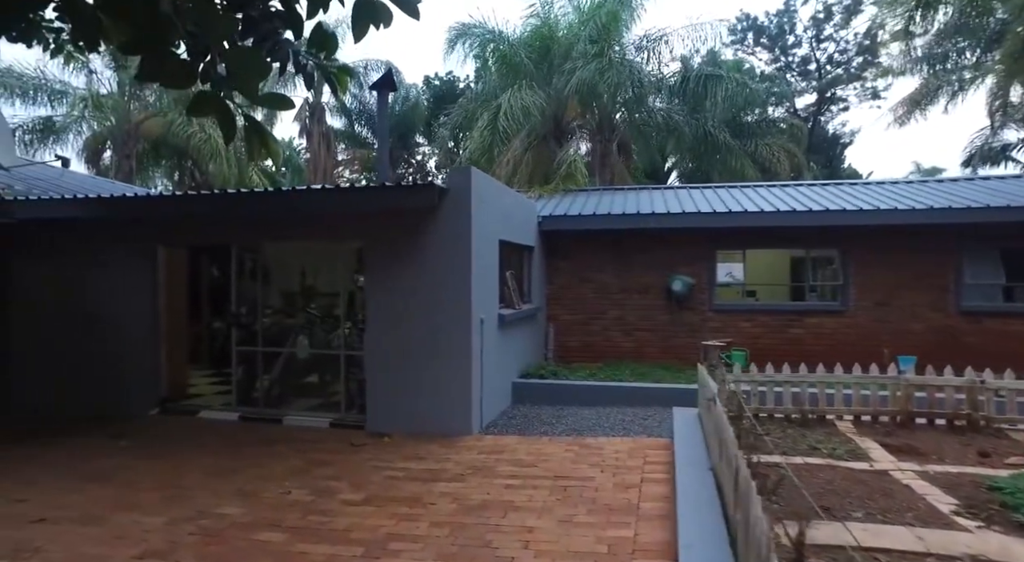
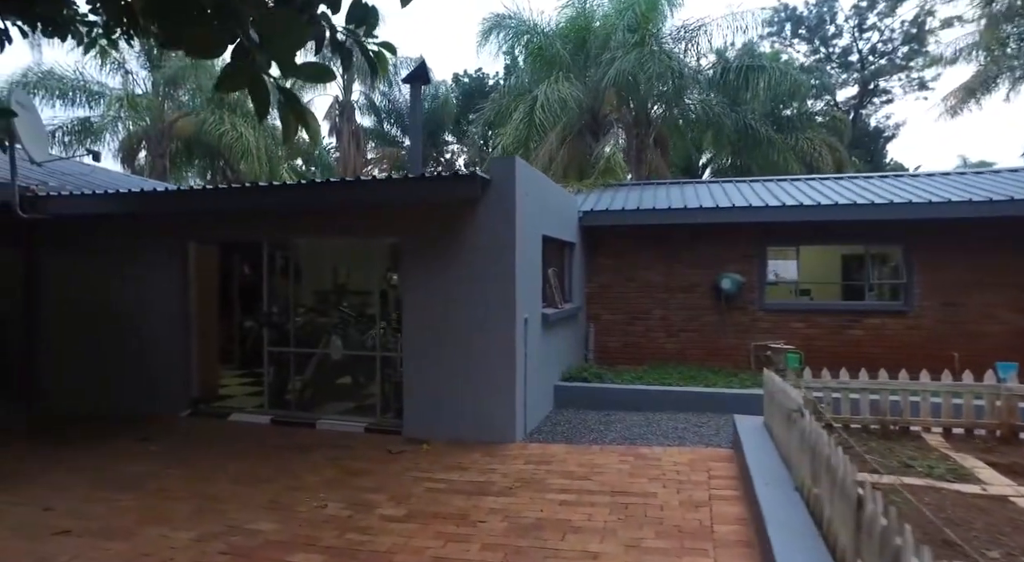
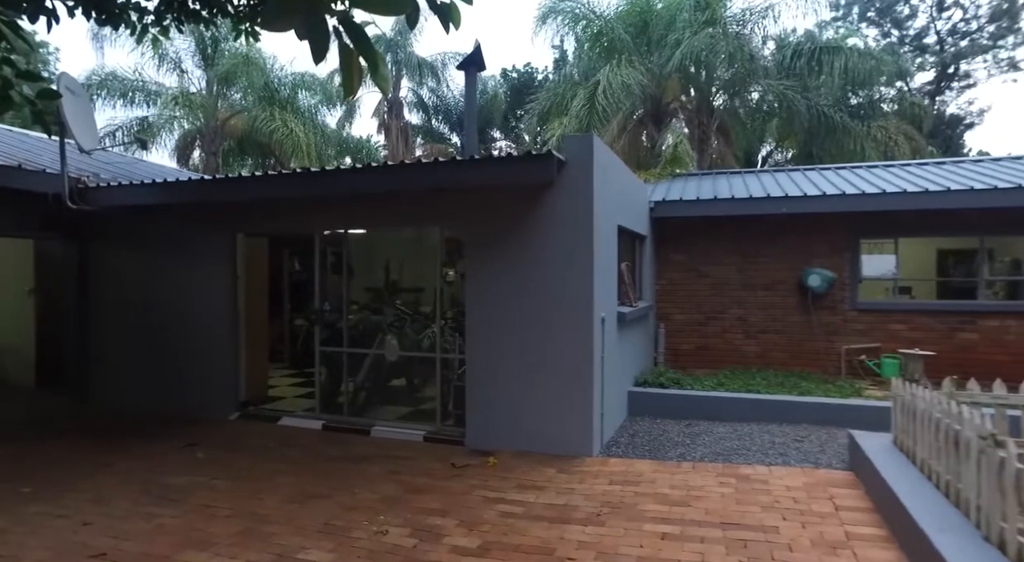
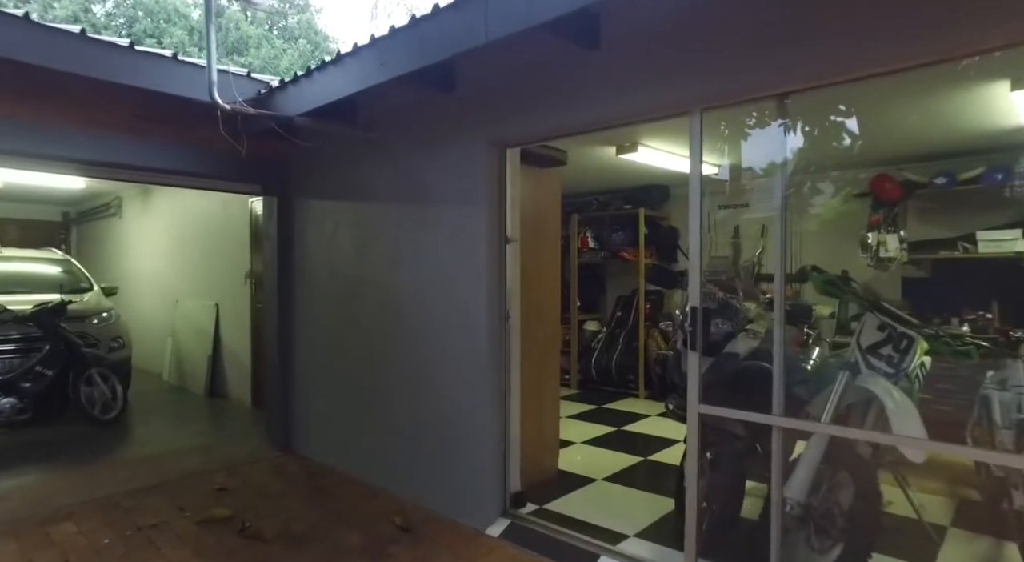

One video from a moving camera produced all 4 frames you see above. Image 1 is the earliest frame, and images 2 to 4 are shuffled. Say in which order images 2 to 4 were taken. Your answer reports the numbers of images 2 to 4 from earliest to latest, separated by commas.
2, 3, 4
